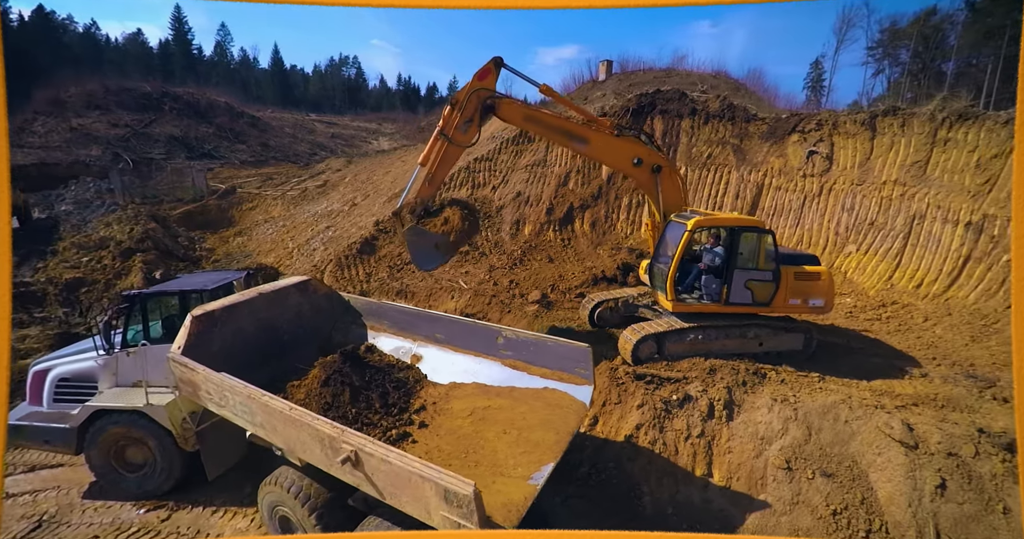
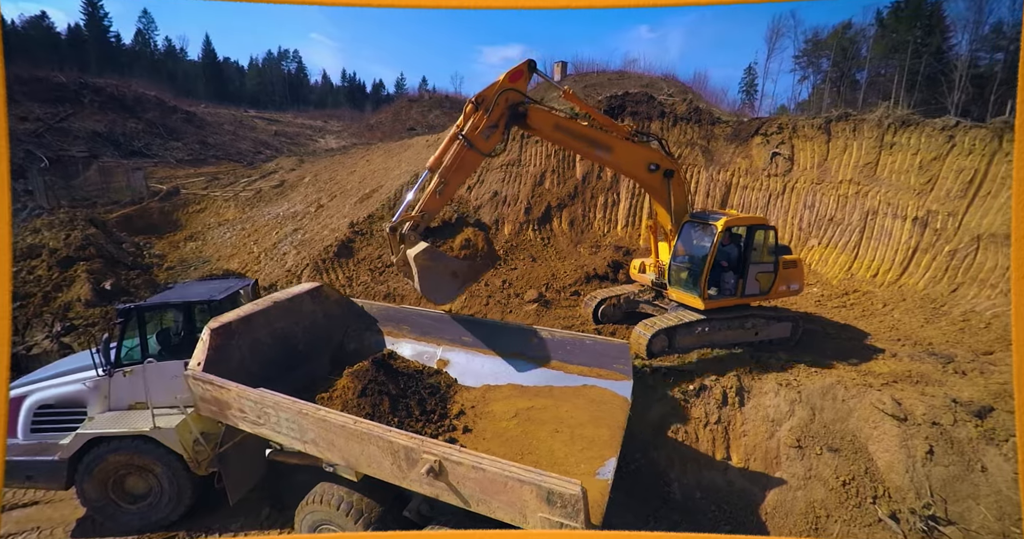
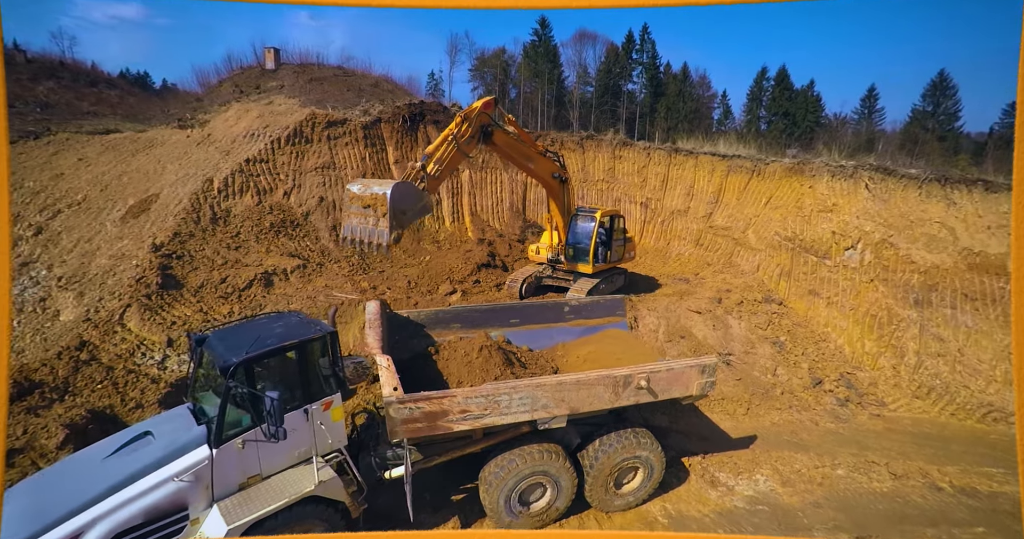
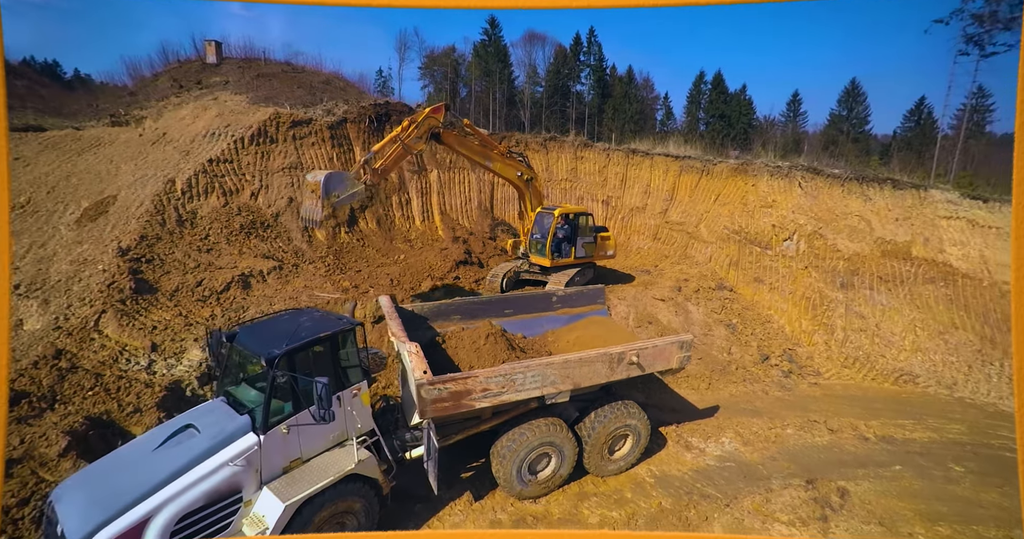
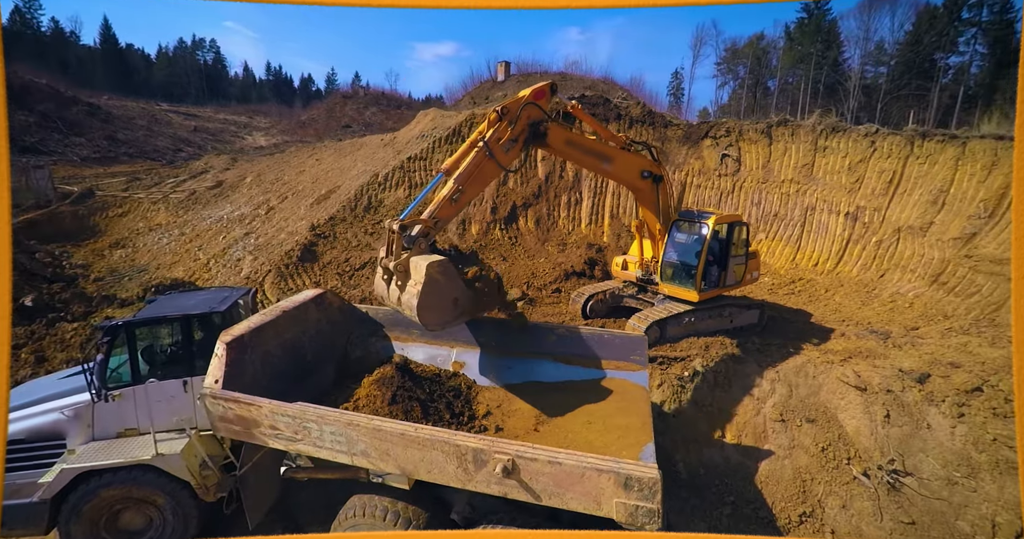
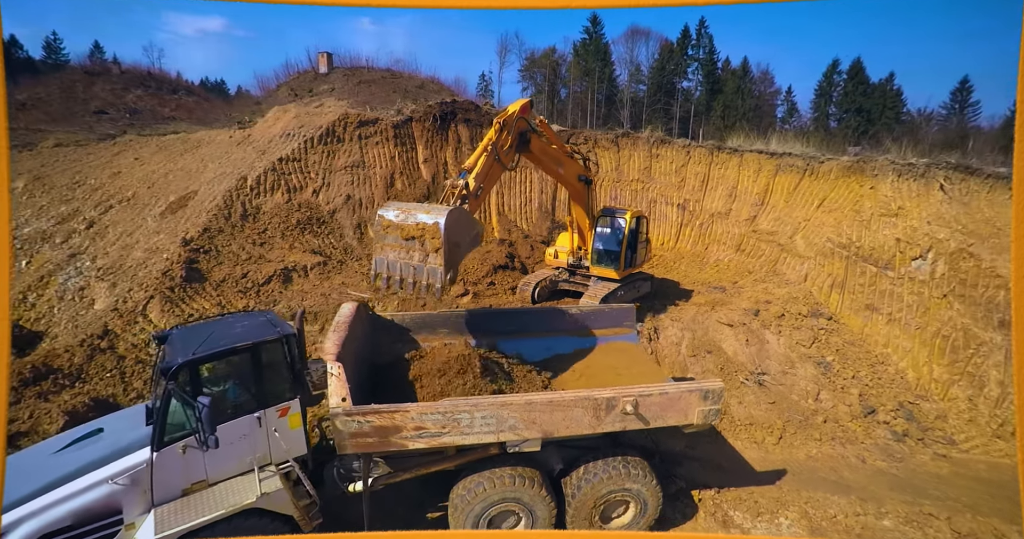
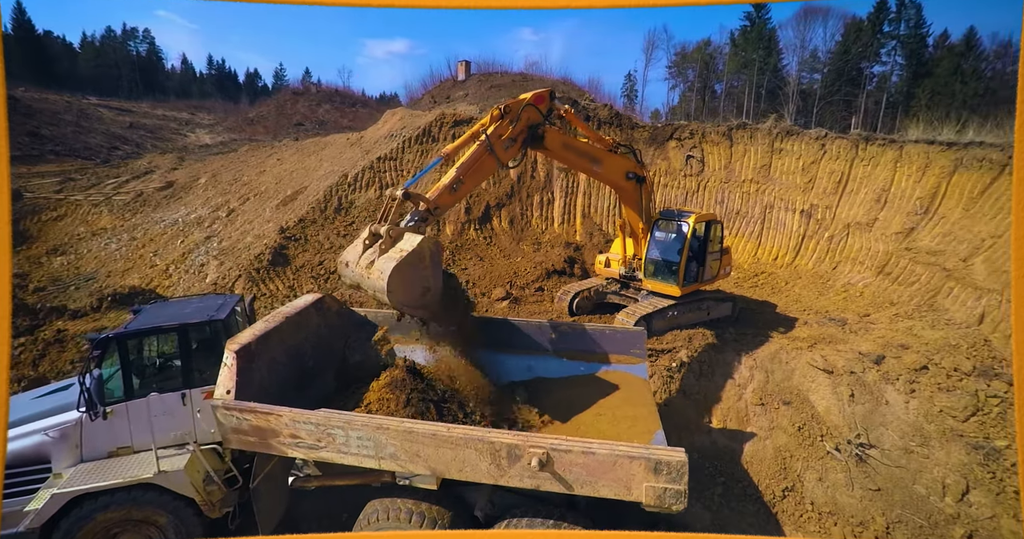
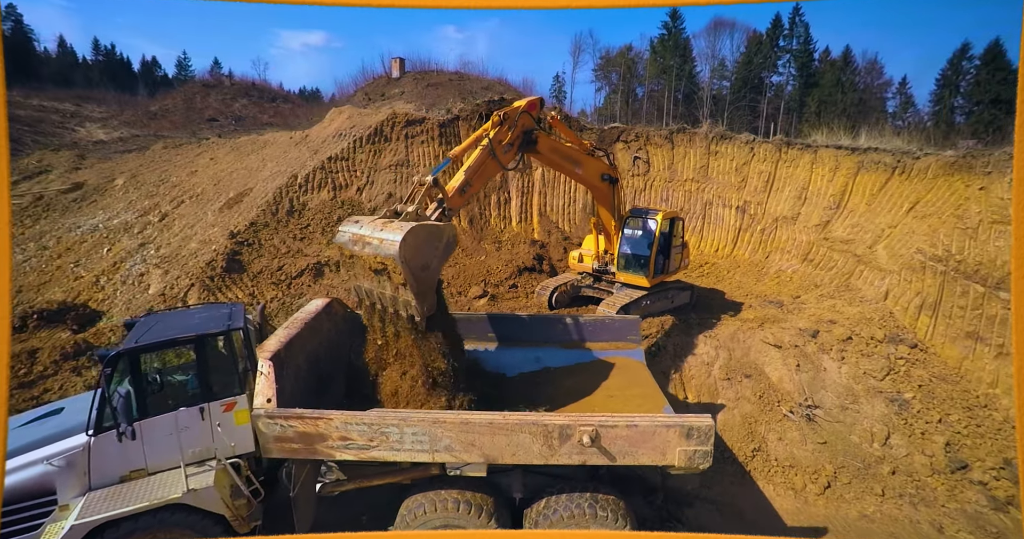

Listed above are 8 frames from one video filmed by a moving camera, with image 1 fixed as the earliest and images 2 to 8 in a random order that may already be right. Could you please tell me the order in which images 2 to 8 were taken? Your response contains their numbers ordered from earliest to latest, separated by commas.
2, 5, 7, 8, 6, 3, 4
